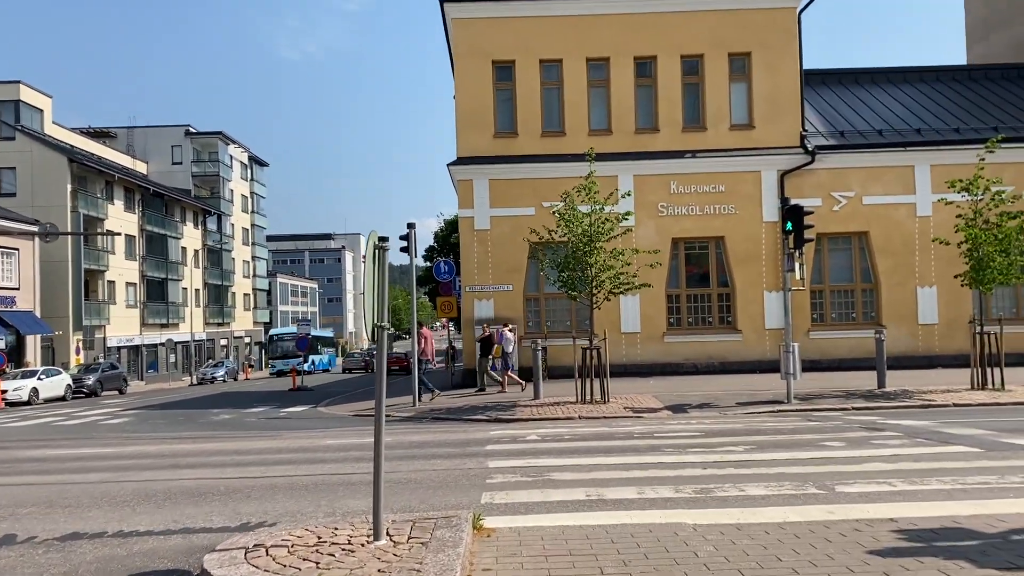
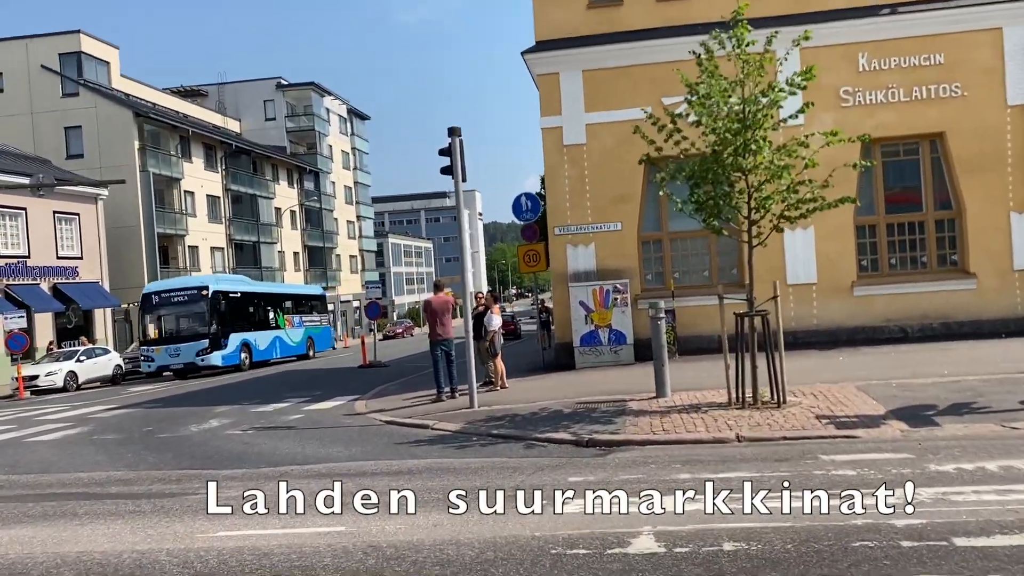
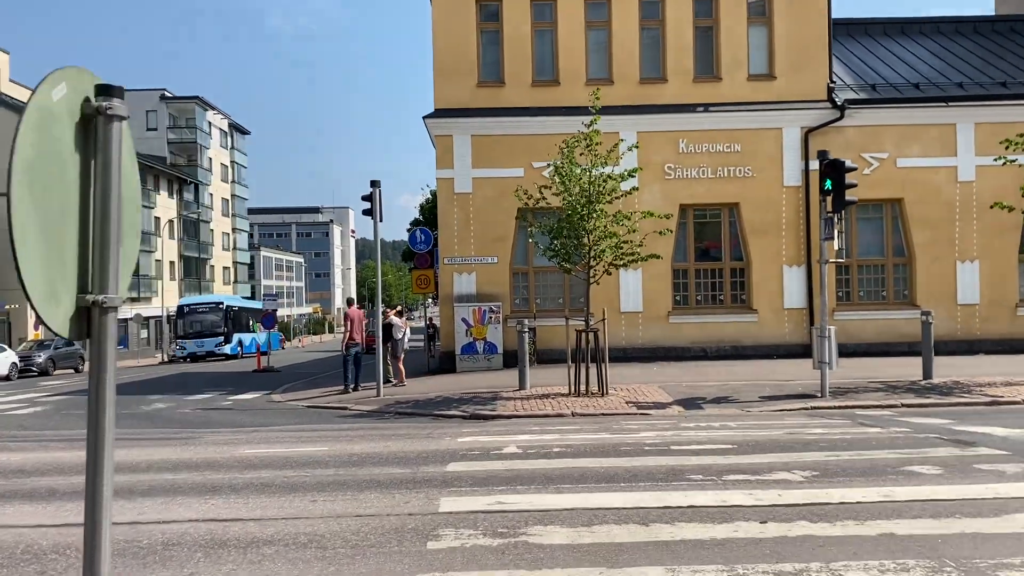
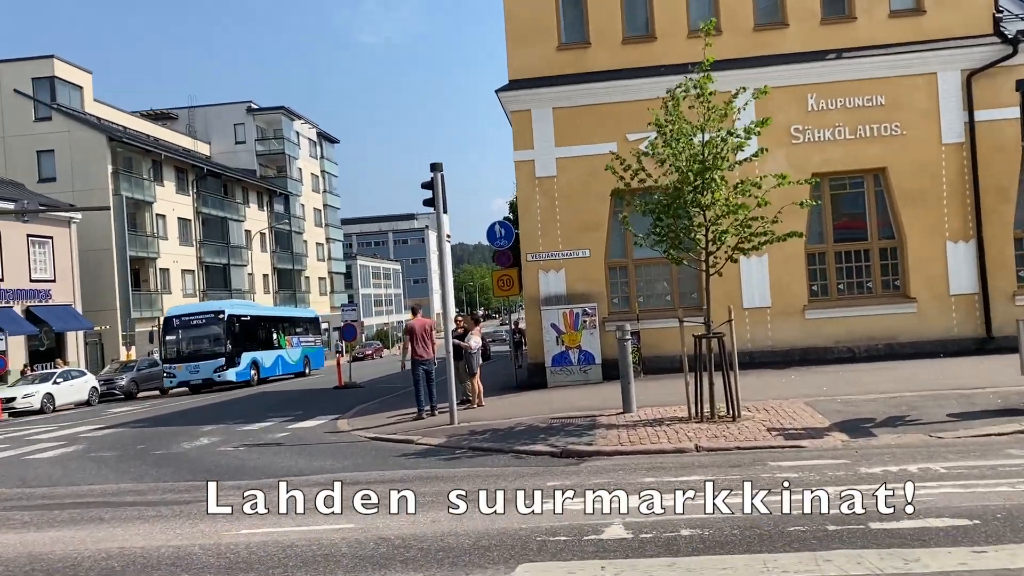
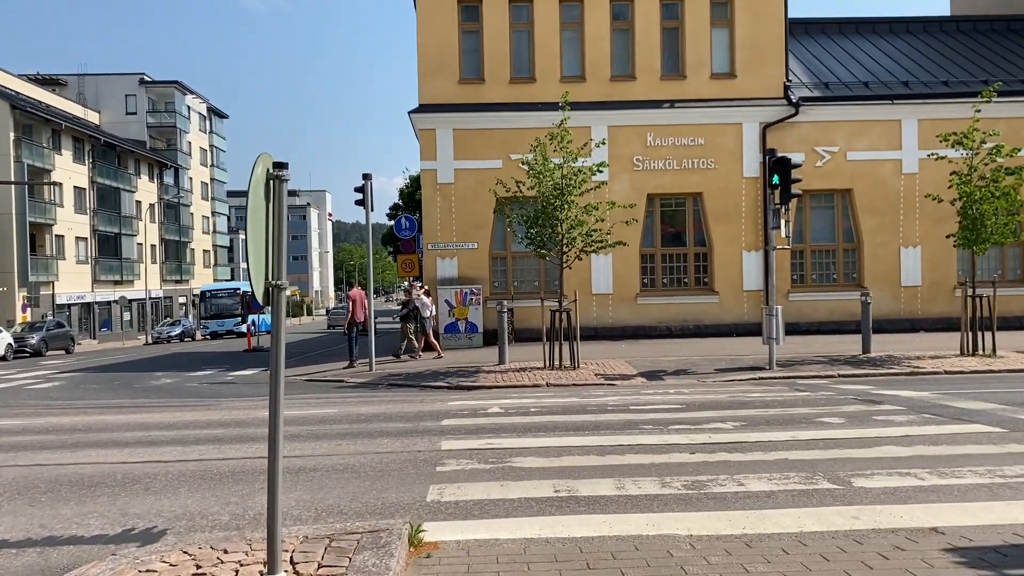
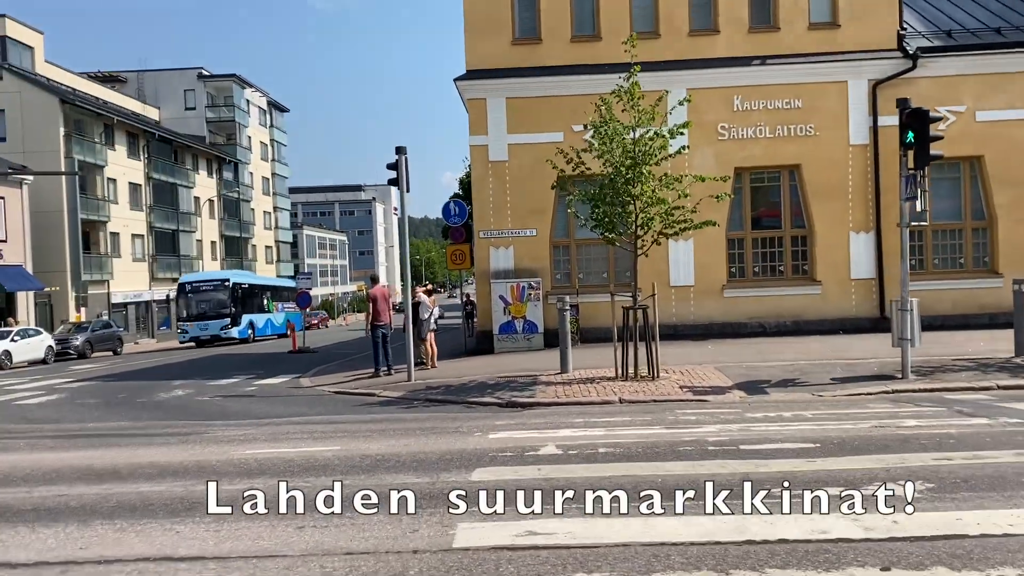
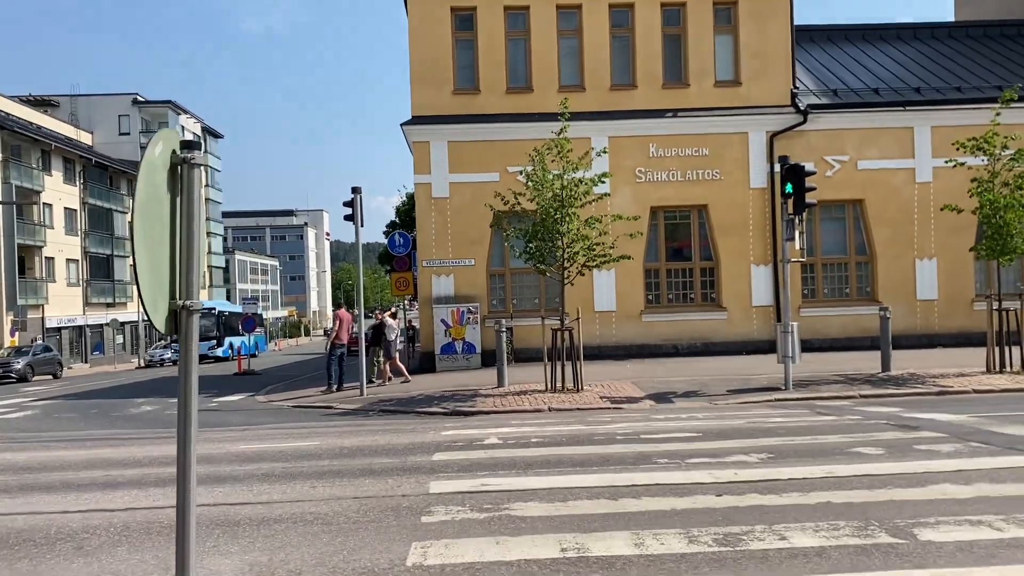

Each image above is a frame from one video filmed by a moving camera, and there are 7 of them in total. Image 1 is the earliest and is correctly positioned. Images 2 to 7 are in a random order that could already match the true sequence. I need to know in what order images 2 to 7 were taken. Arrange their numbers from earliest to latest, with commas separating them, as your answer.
5, 7, 3, 6, 4, 2
